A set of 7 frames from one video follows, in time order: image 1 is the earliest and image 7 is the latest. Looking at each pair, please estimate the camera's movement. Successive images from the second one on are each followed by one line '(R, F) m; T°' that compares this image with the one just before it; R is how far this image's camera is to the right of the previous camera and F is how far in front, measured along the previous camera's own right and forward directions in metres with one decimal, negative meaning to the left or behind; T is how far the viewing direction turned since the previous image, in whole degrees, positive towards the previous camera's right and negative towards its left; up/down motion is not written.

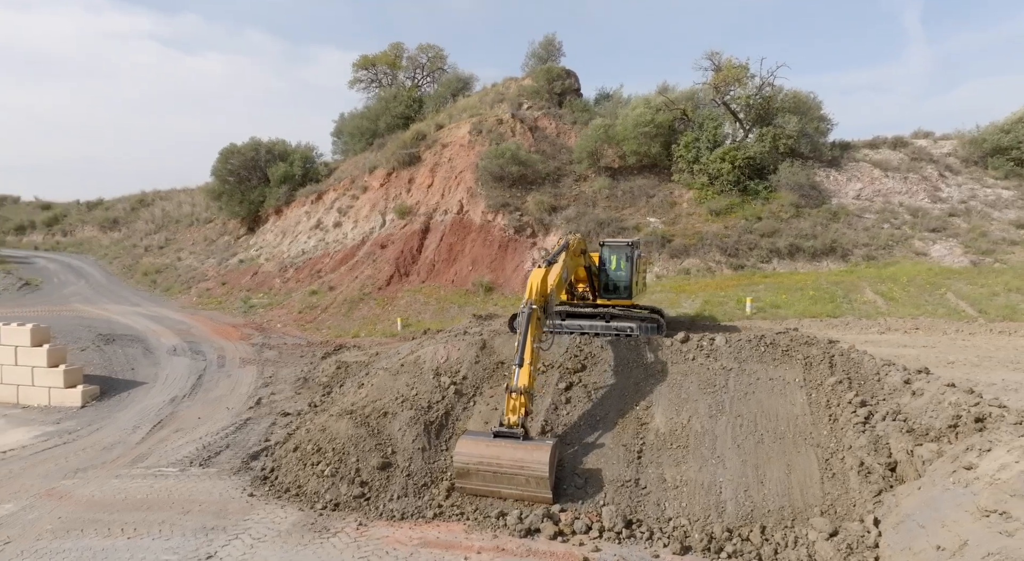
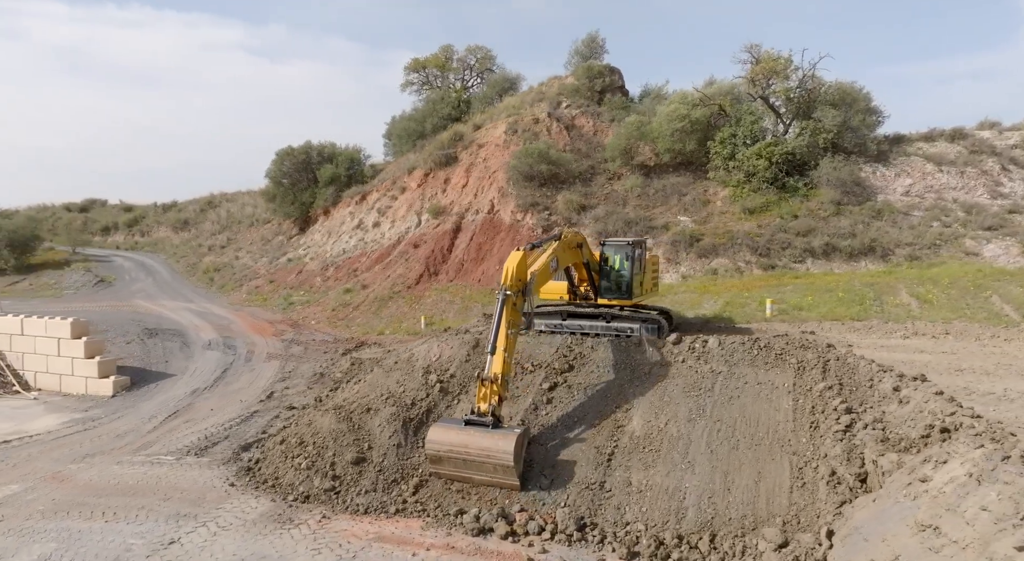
(+1.2, +0.1) m; -5°
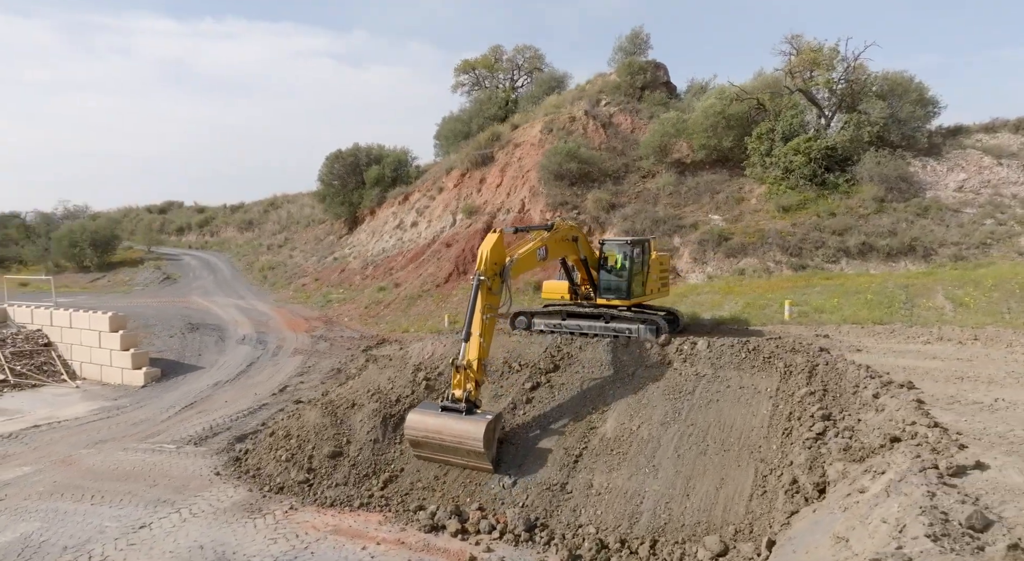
(+1.2, +0.1) m; -5°
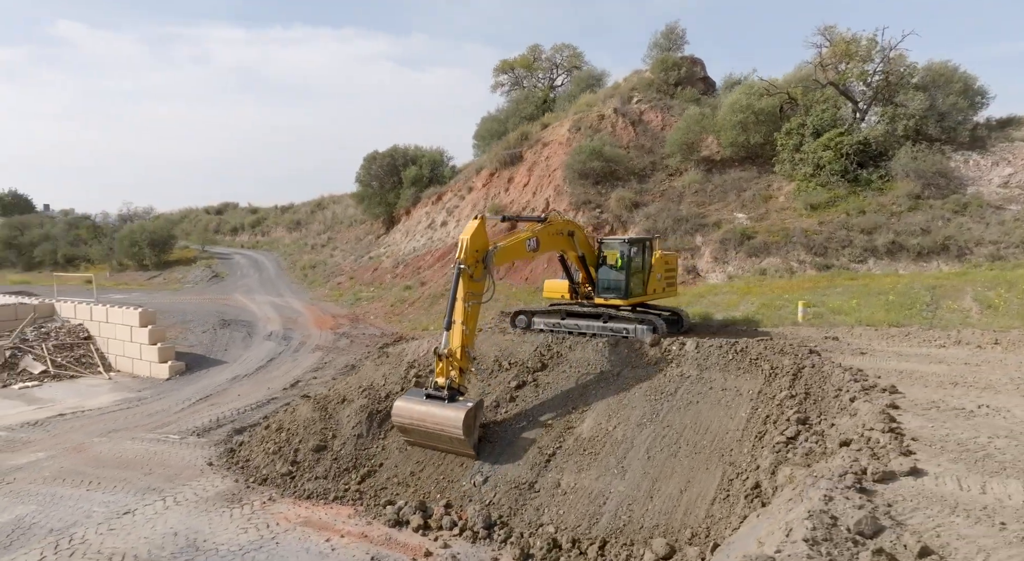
(+0.9, 0.0) m; -4°
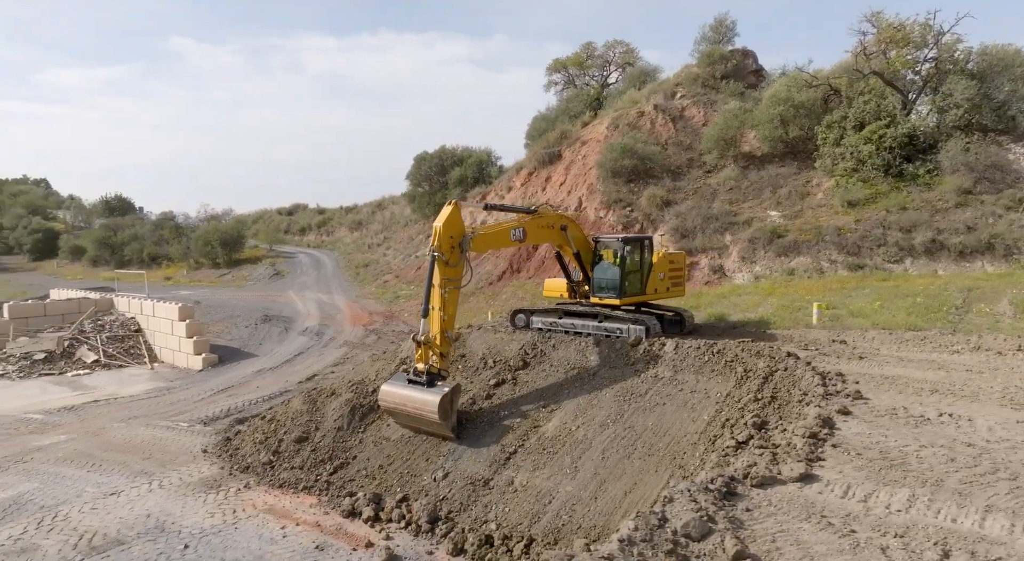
(+1.3, 0.0) m; -6°
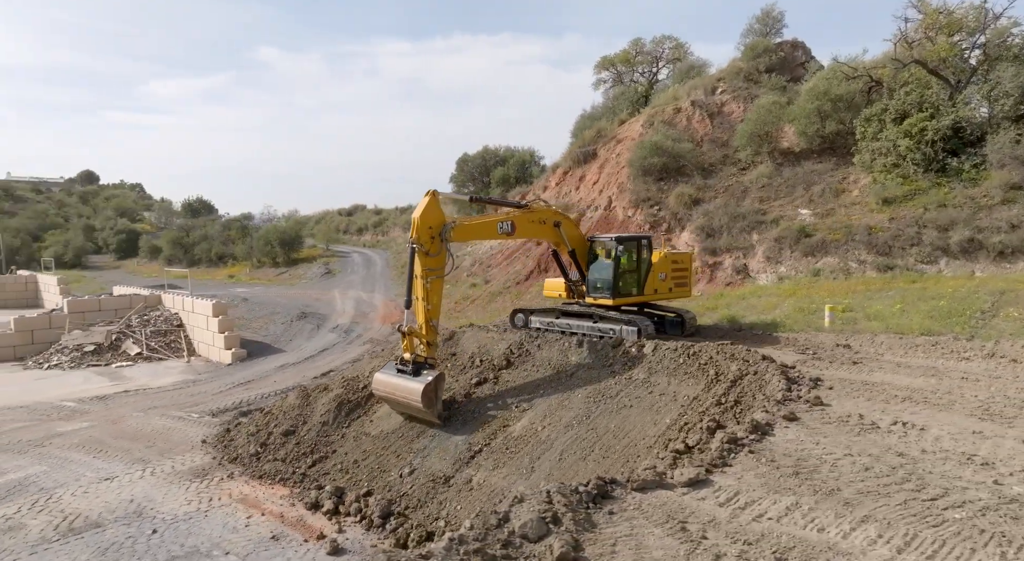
(+1.2, 0.0) m; -5°
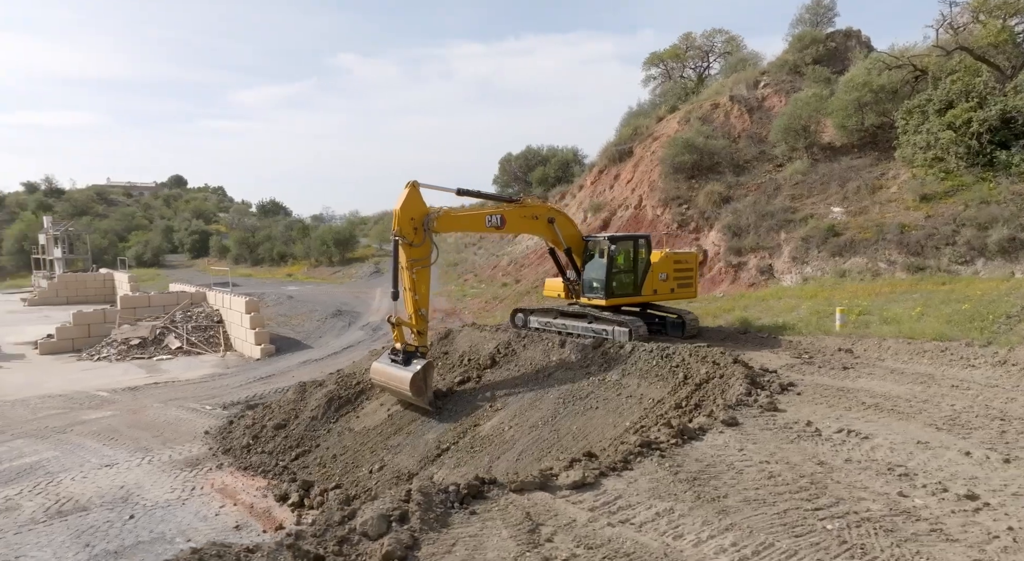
(+1.1, 0.0) m; -5°
